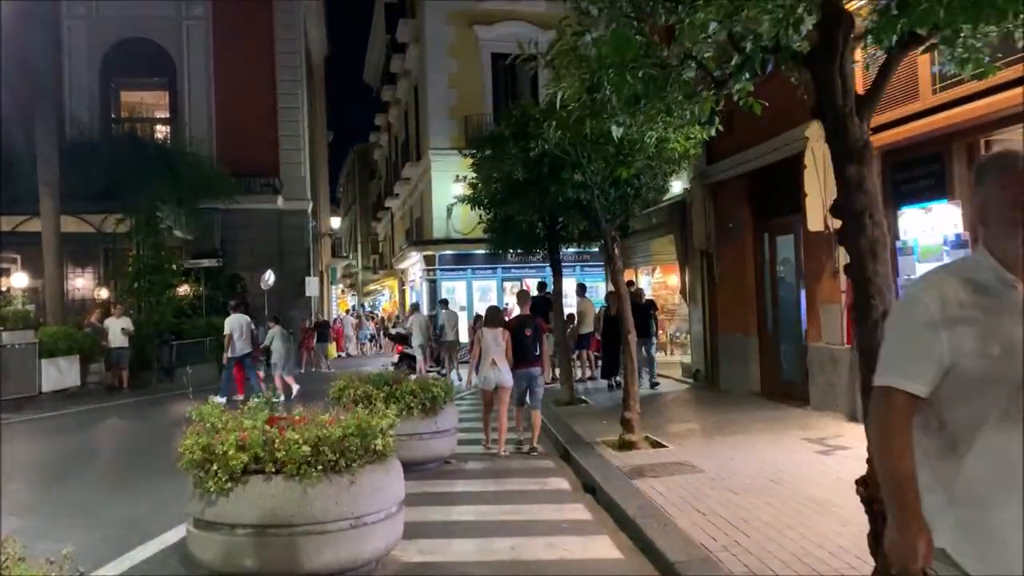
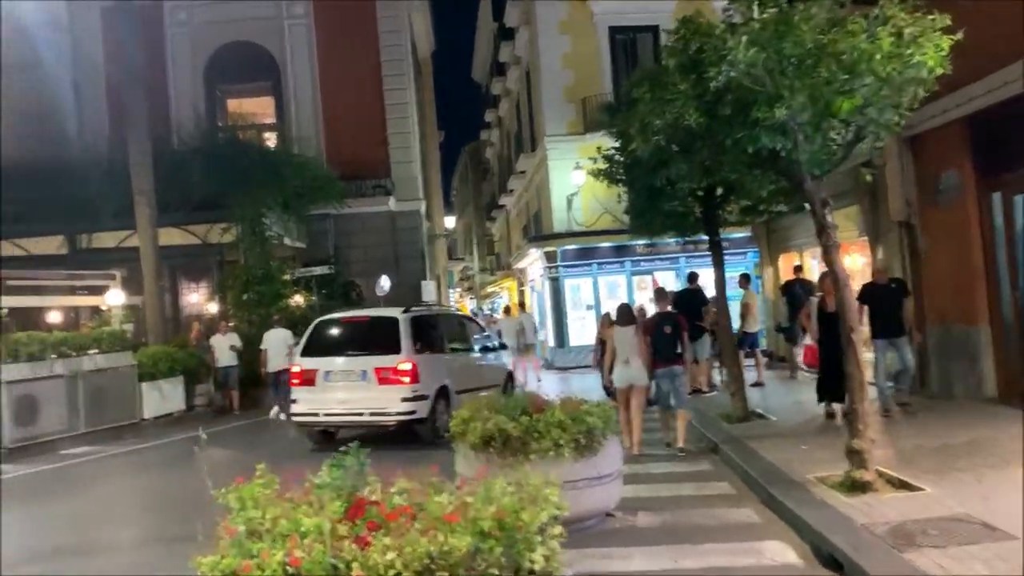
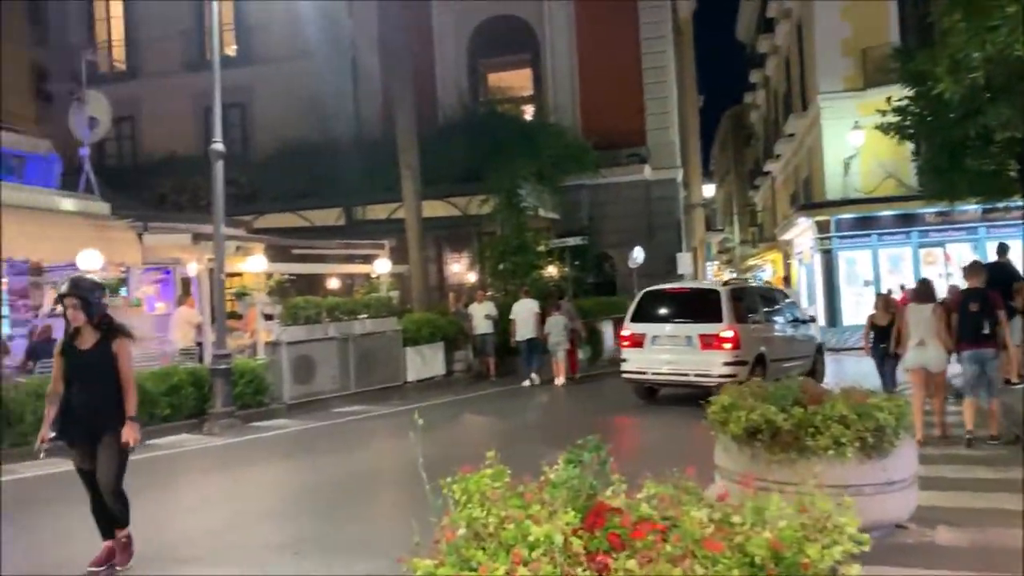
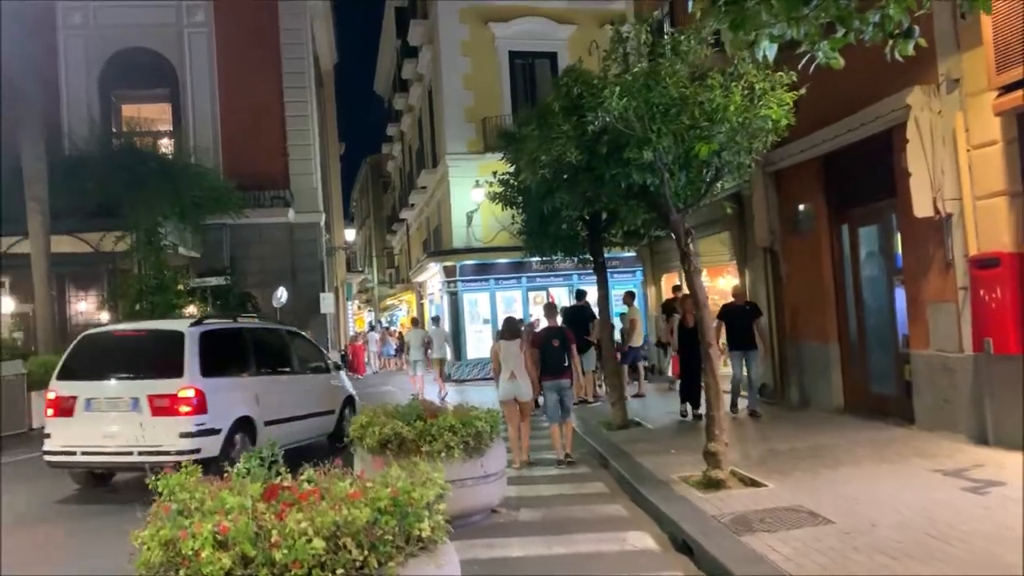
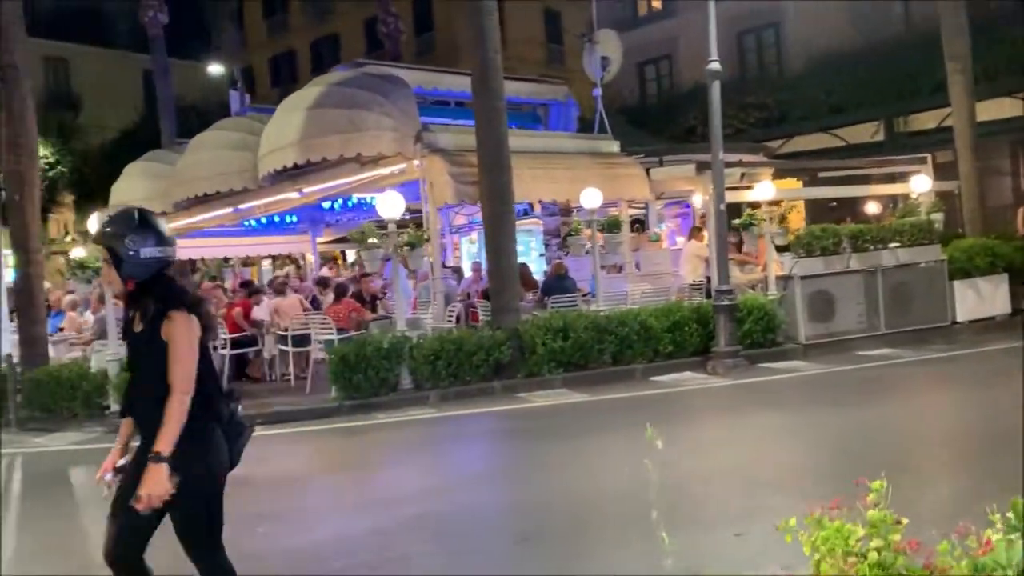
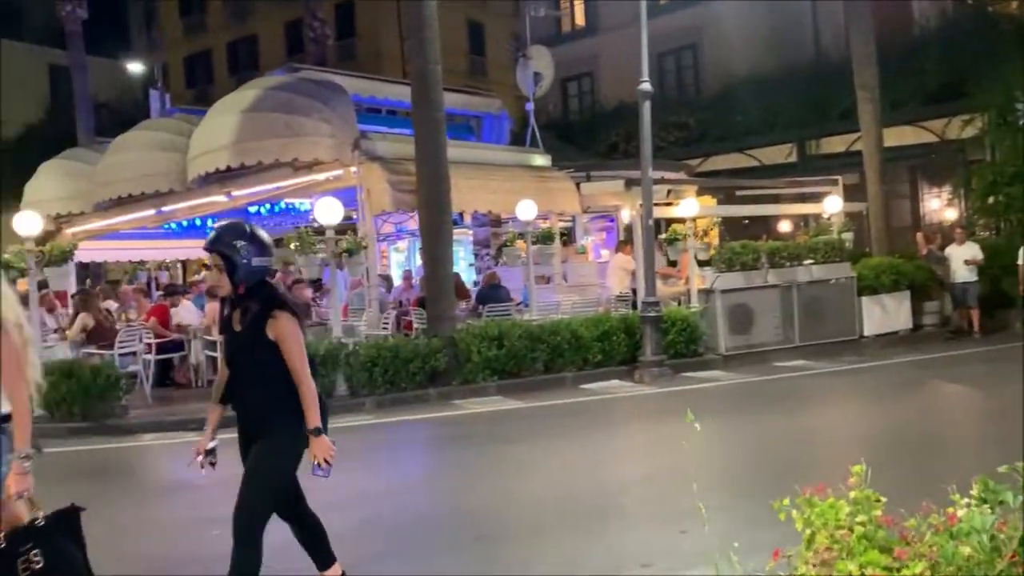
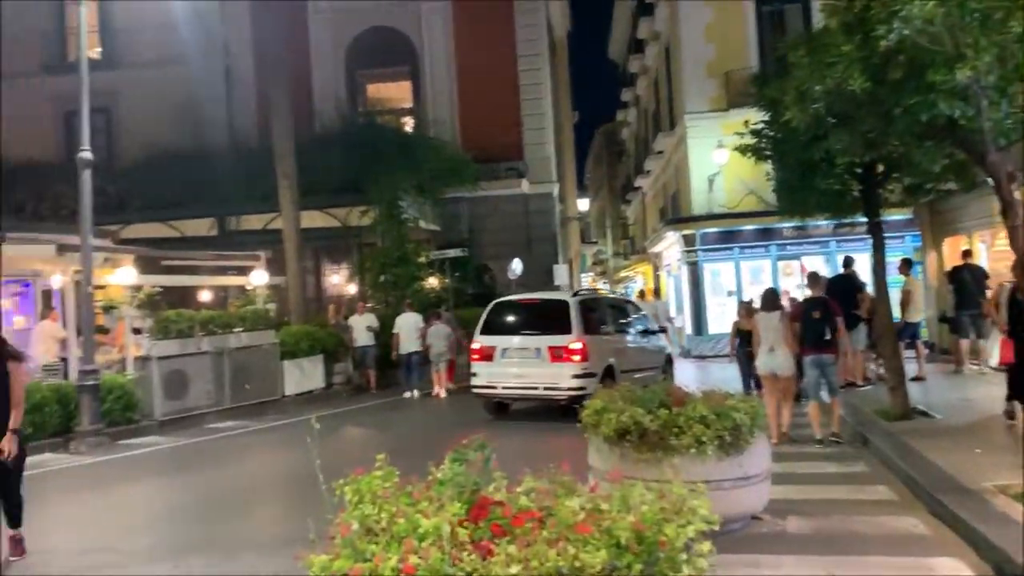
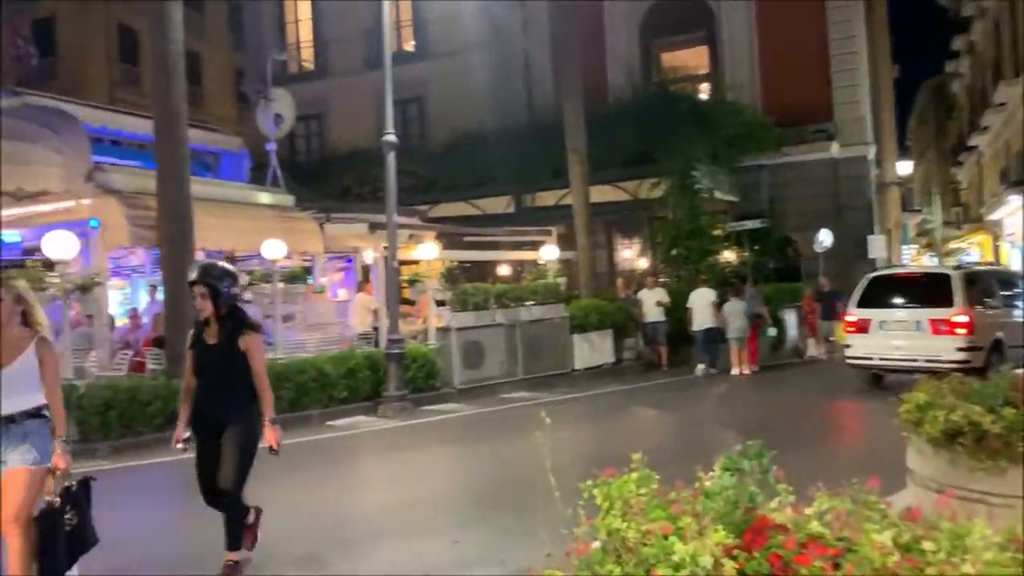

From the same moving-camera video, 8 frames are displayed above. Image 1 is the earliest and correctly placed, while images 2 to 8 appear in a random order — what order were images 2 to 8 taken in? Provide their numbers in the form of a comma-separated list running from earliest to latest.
4, 2, 7, 3, 8, 6, 5
